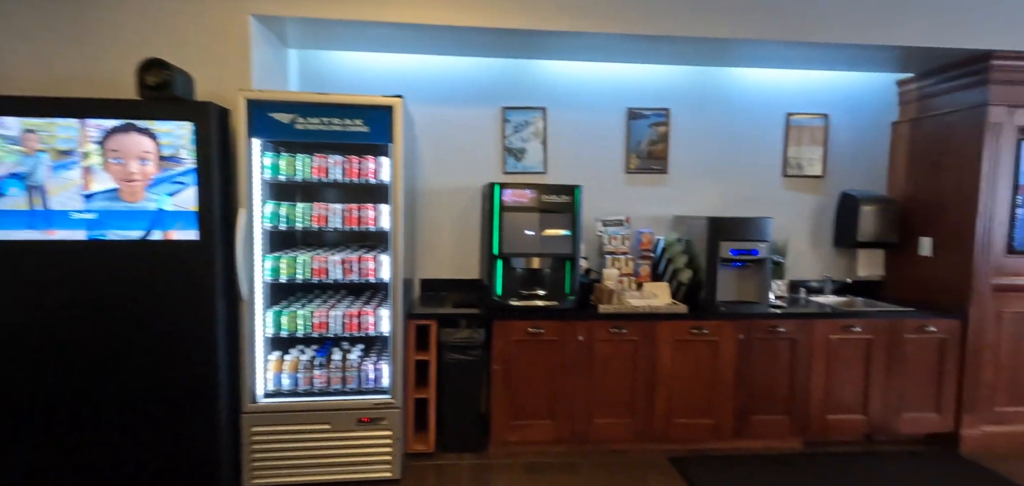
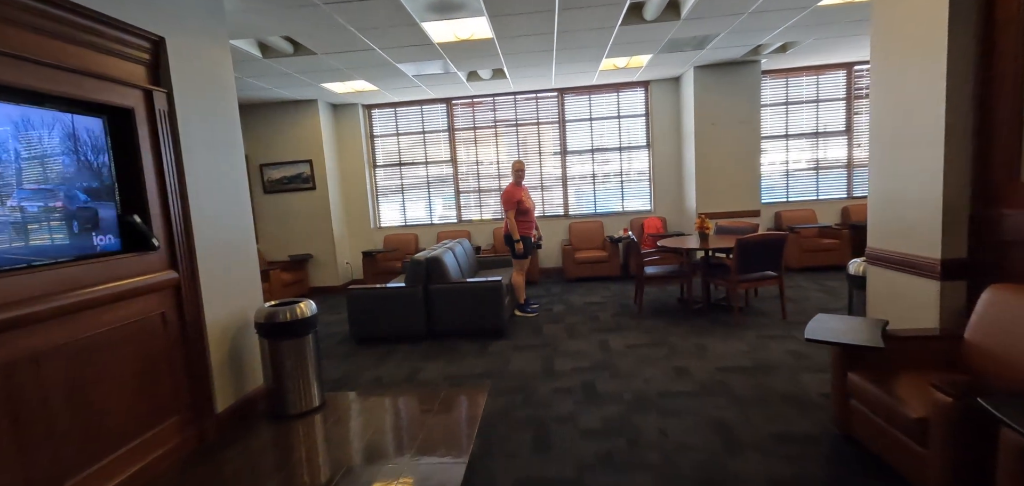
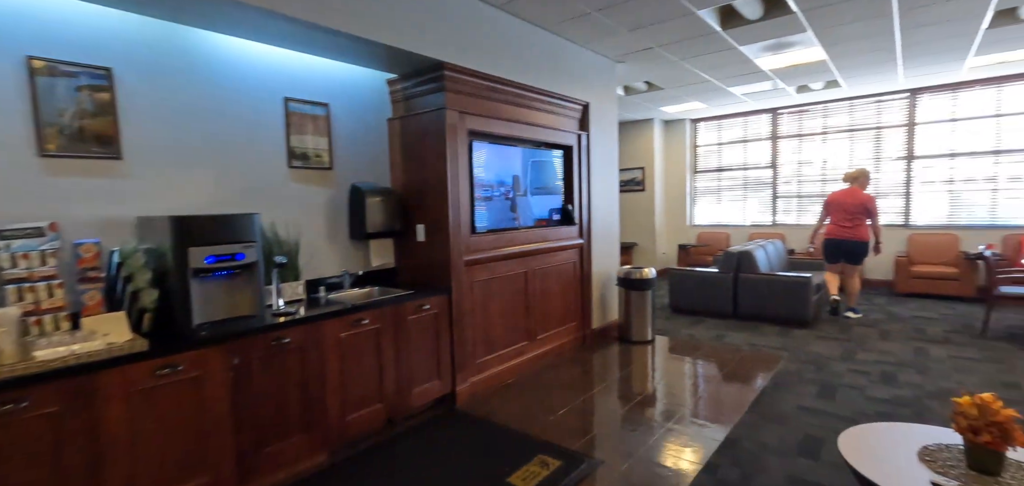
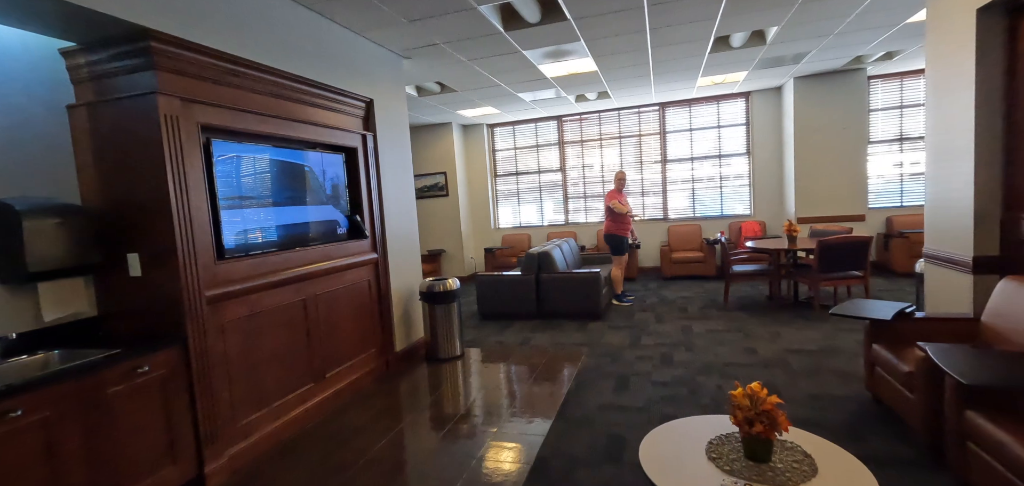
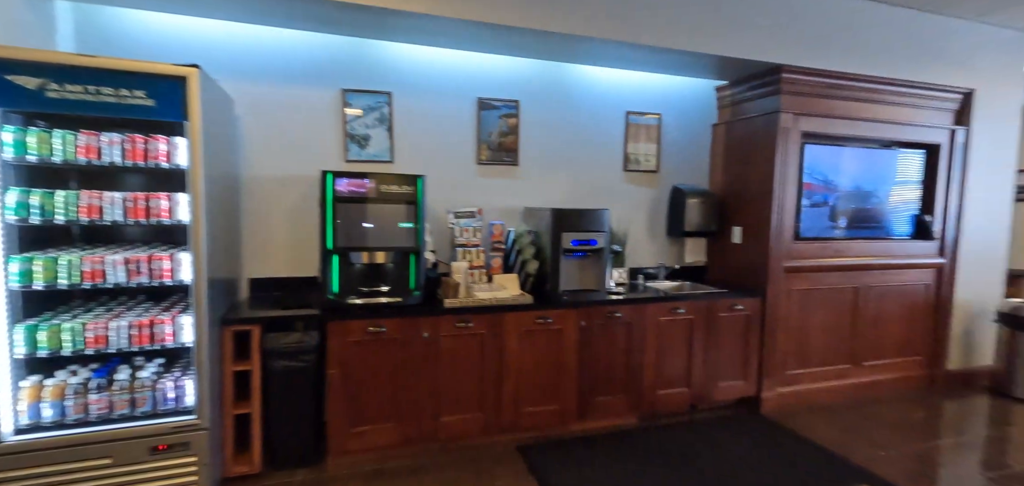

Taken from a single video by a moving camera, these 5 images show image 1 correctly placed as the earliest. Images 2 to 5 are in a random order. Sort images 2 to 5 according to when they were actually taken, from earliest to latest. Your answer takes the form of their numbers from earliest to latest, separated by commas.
5, 3, 4, 2
